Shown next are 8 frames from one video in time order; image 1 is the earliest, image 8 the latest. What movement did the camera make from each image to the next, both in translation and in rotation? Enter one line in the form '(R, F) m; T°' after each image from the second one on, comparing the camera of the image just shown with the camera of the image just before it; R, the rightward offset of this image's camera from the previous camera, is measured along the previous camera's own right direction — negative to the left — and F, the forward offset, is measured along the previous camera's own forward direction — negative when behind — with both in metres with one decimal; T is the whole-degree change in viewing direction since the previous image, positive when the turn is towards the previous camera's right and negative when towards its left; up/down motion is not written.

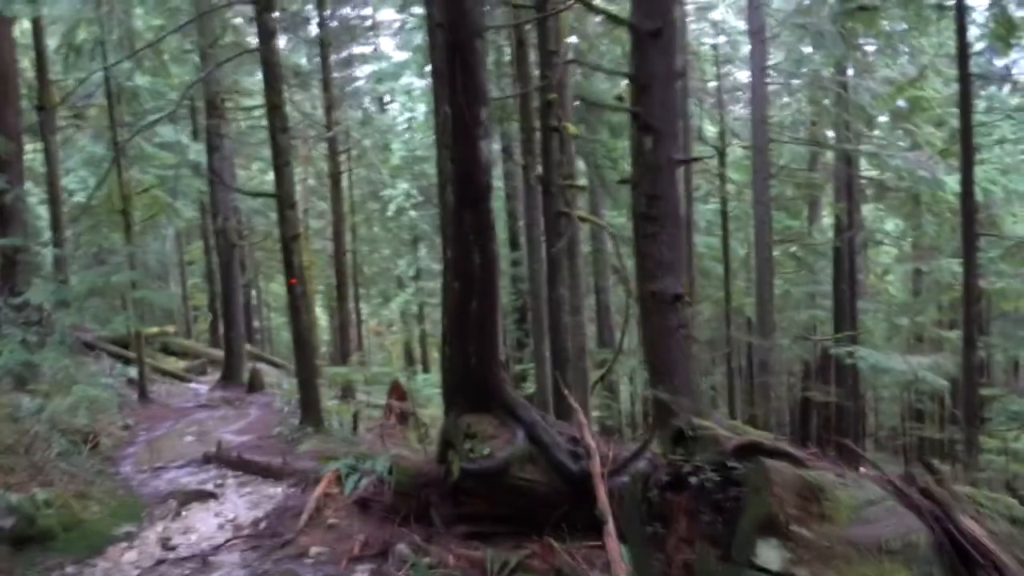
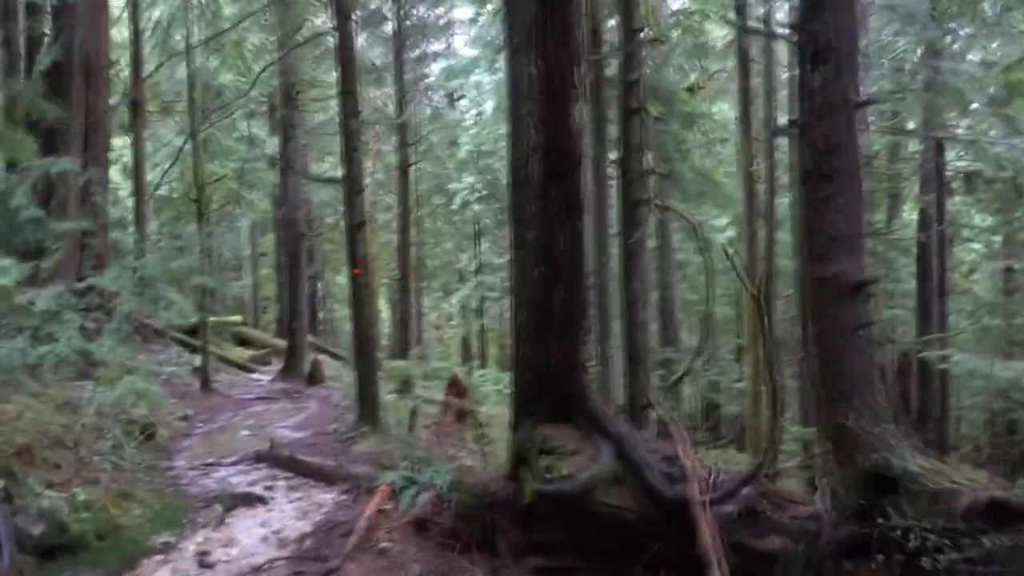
(-0.1, +0.8) m; -4°
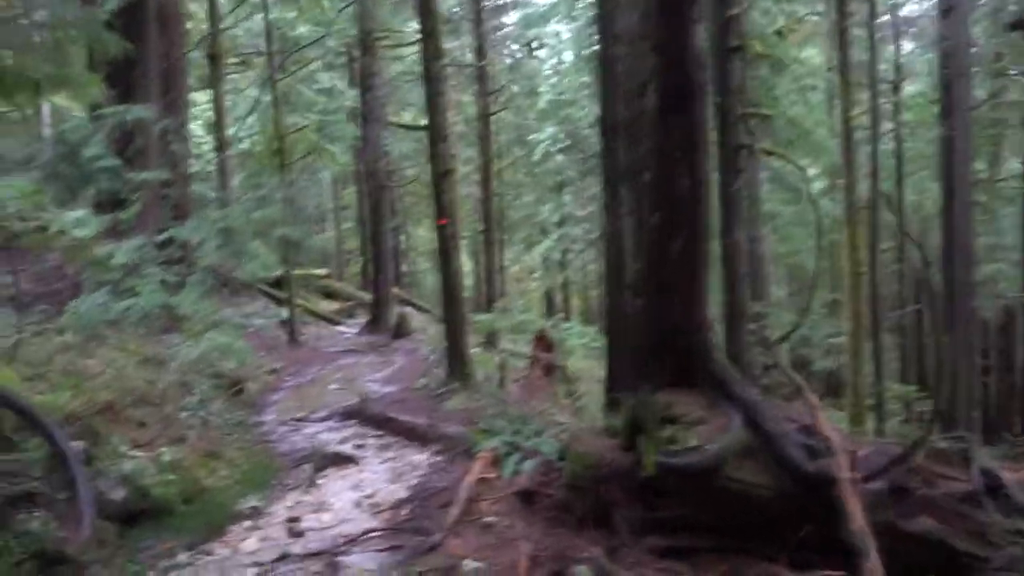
(-0.3, +0.7) m; -5°
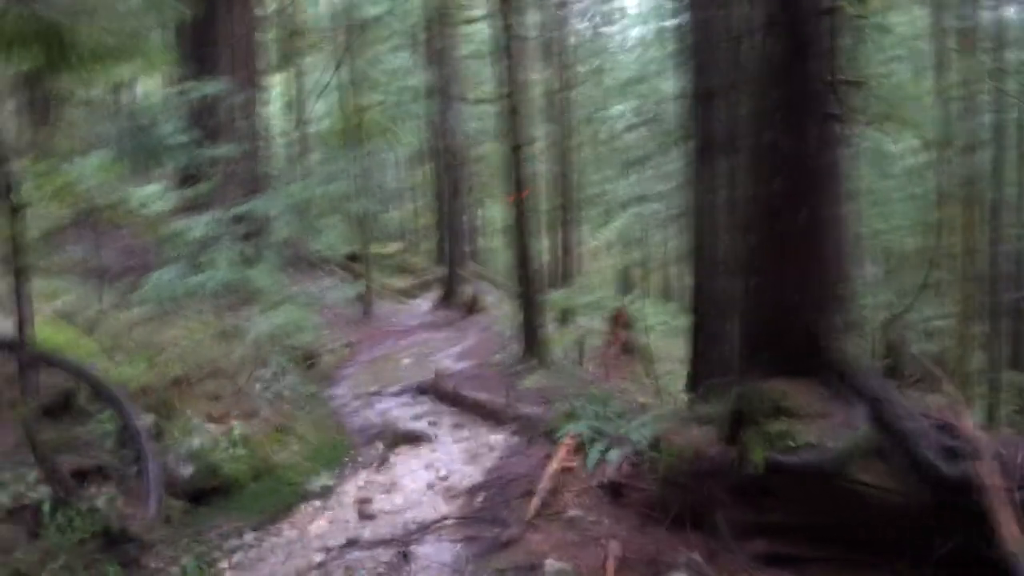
(-0.1, +0.4) m; -5°
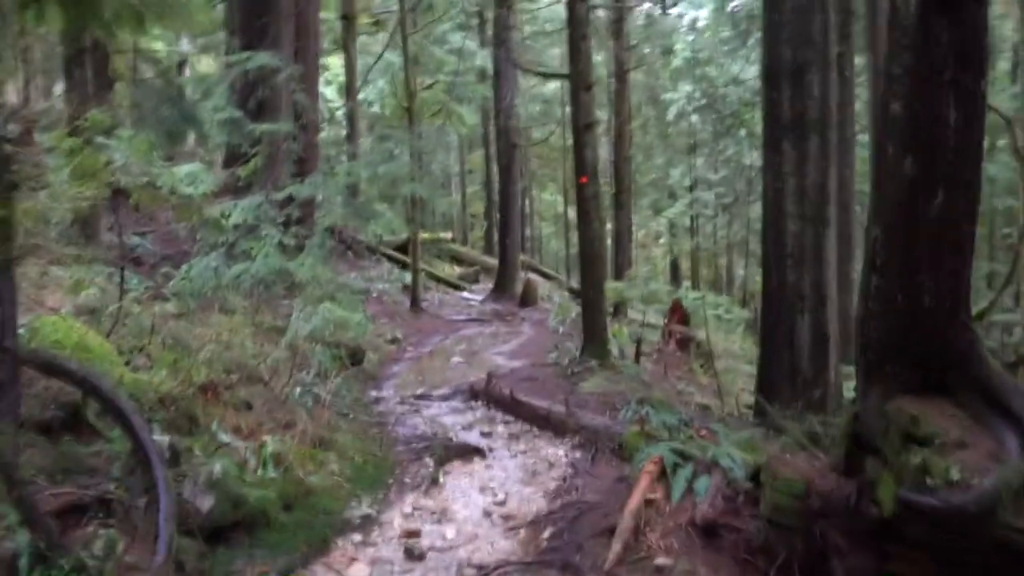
(-0.1, +0.8) m; -3°
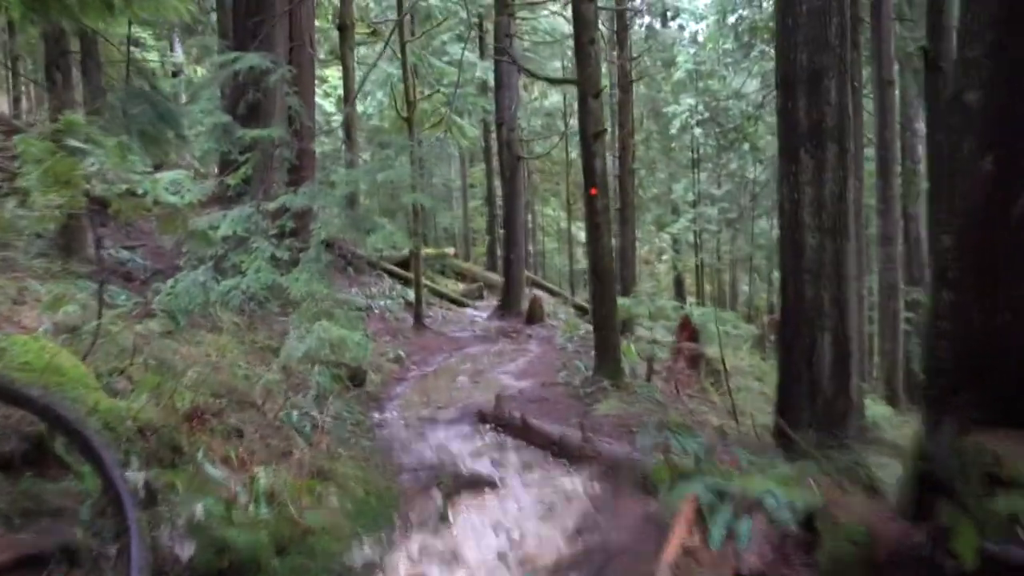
(-0.1, +0.5) m; 0°
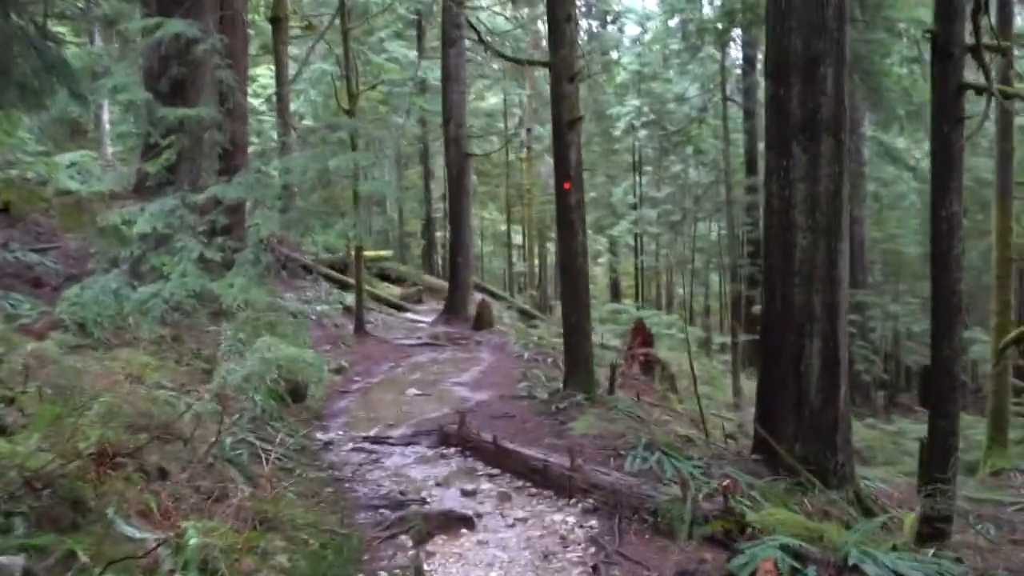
(-0.3, +1.0) m; +5°
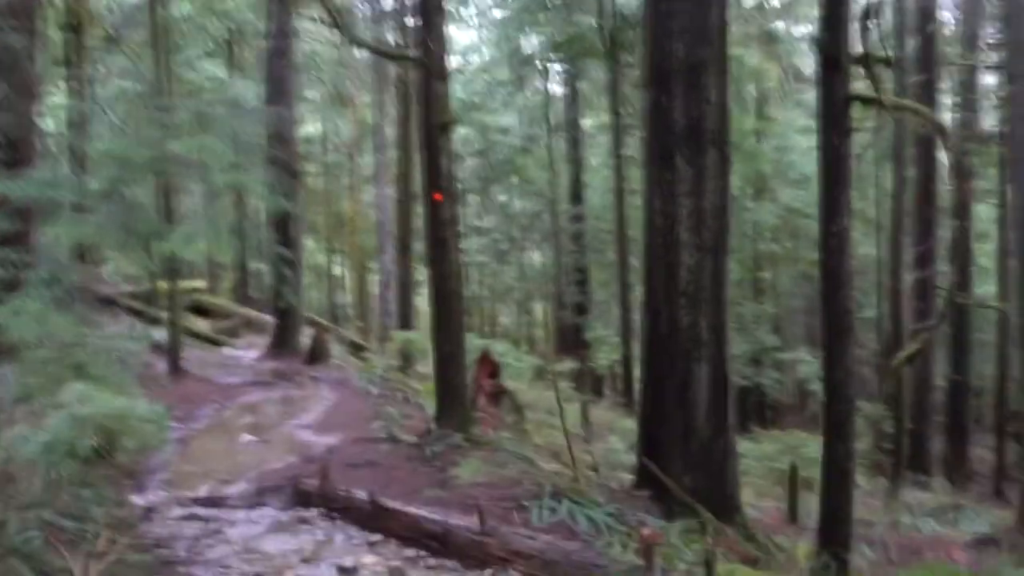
(-0.5, +1.2) m; +13°
